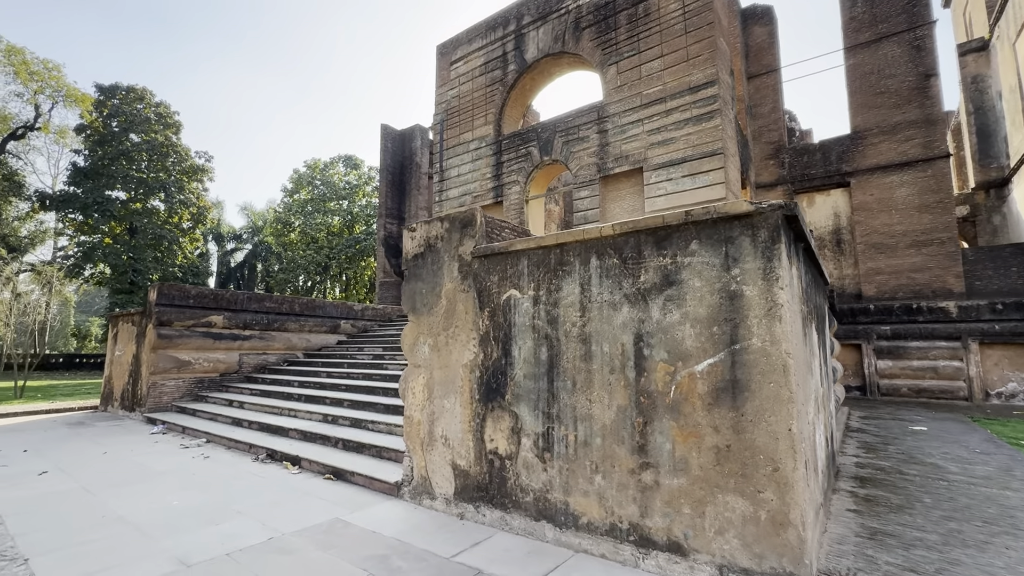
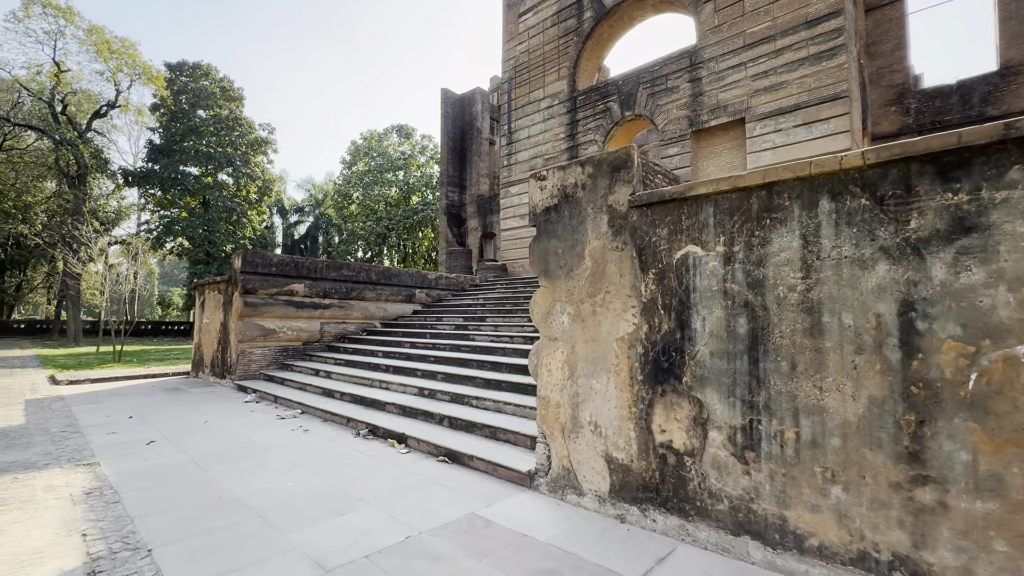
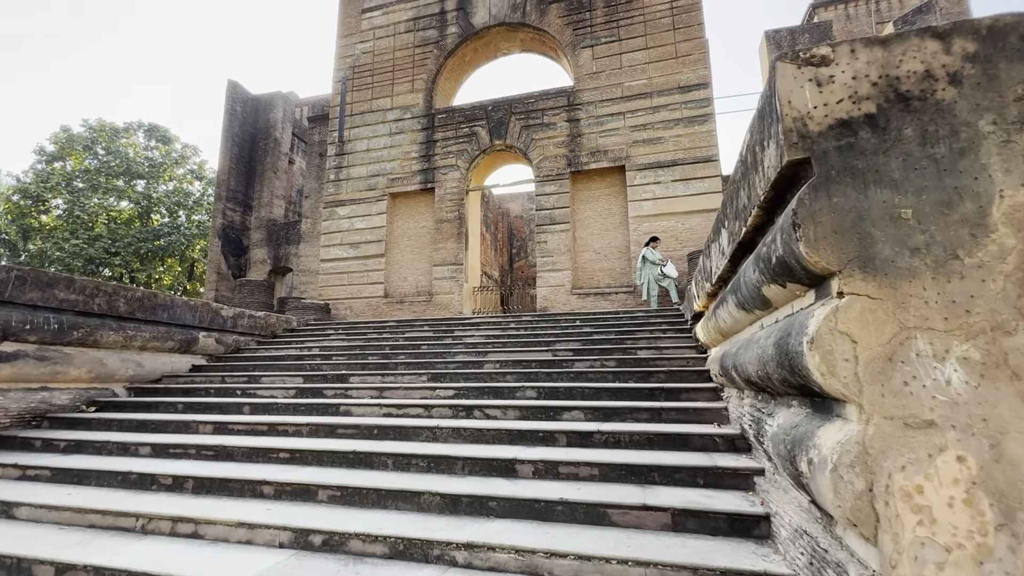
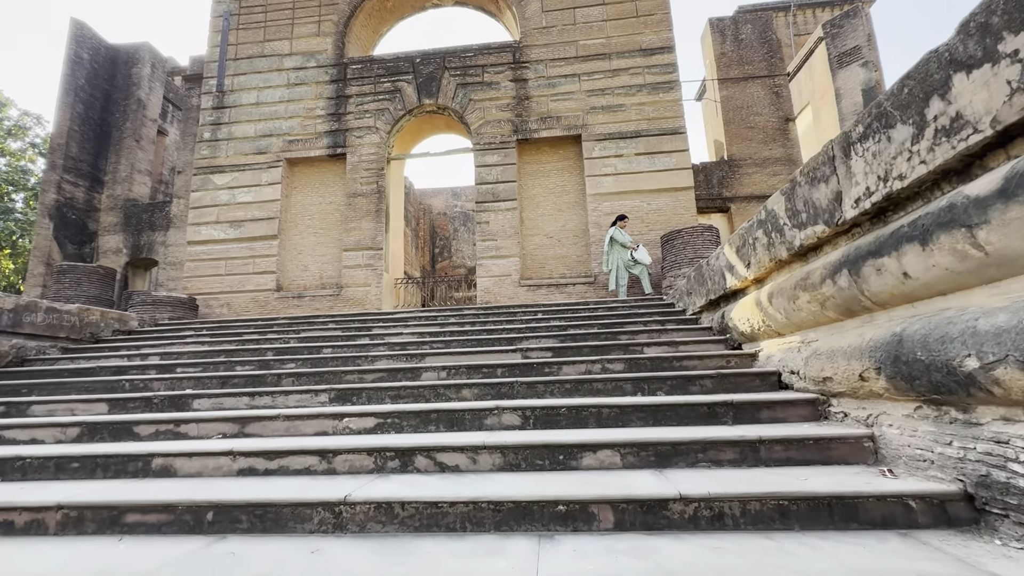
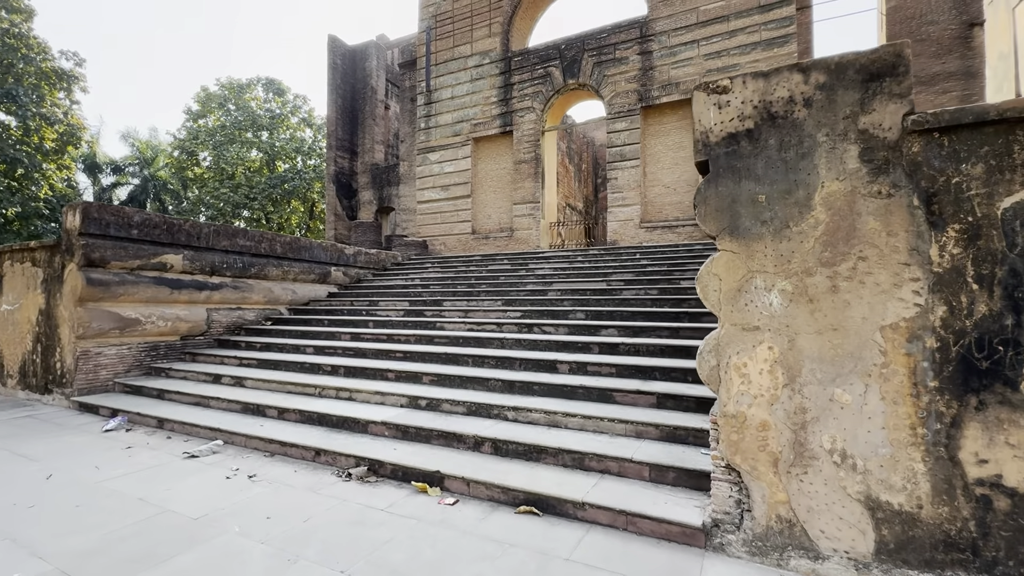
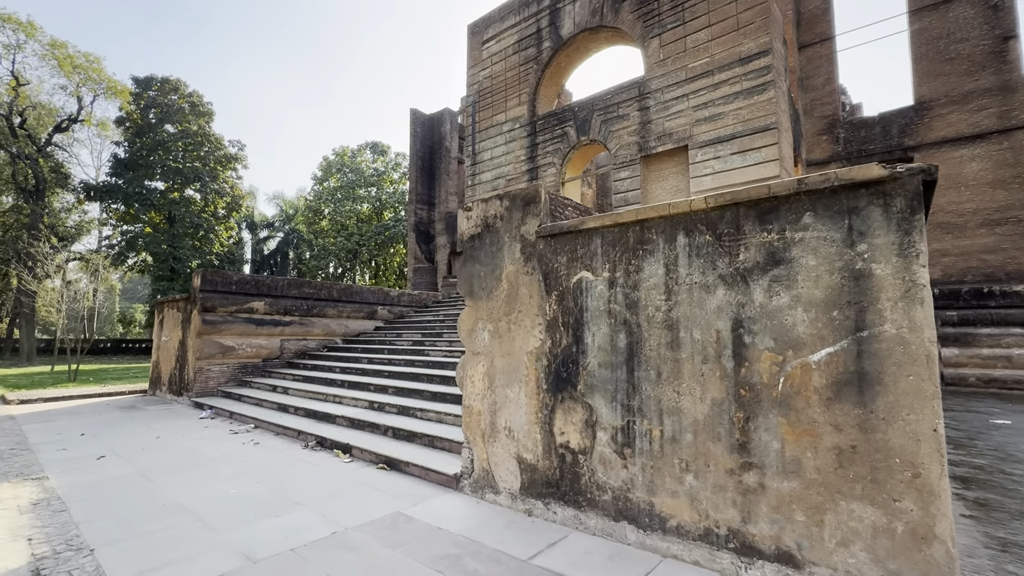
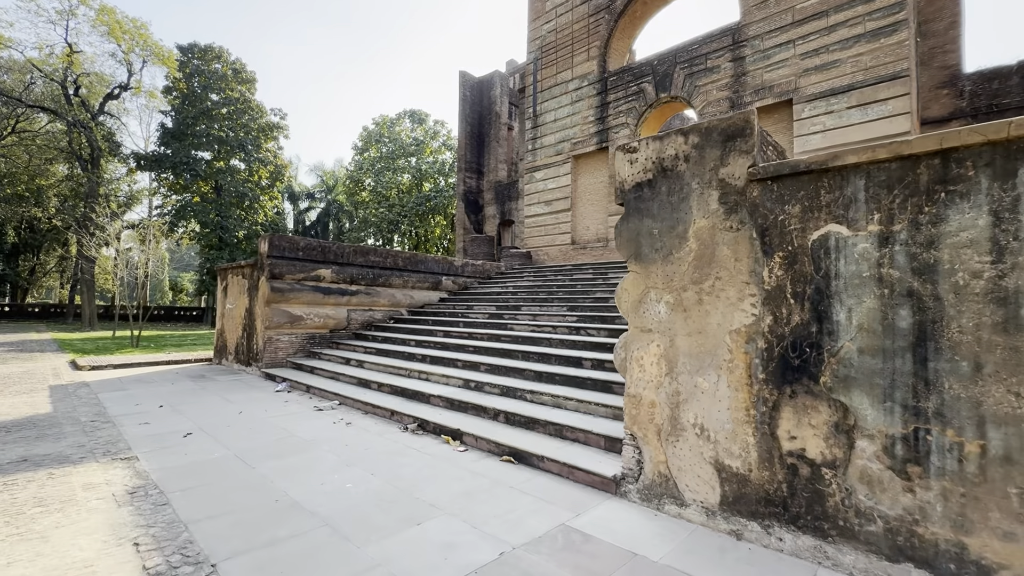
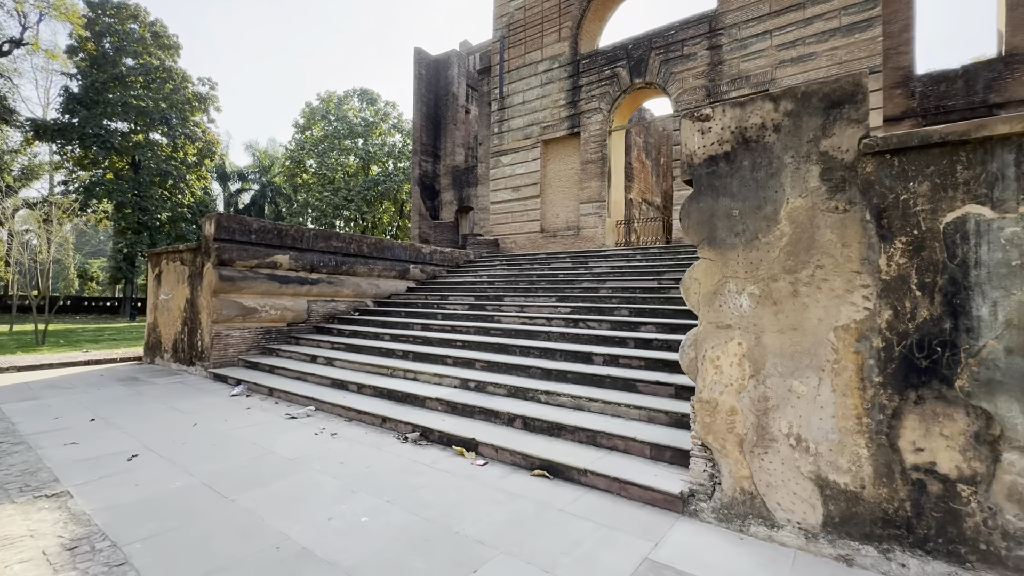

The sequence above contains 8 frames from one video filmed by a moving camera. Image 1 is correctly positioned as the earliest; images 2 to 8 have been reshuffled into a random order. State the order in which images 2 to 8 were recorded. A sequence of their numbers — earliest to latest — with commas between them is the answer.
6, 2, 7, 8, 5, 3, 4
